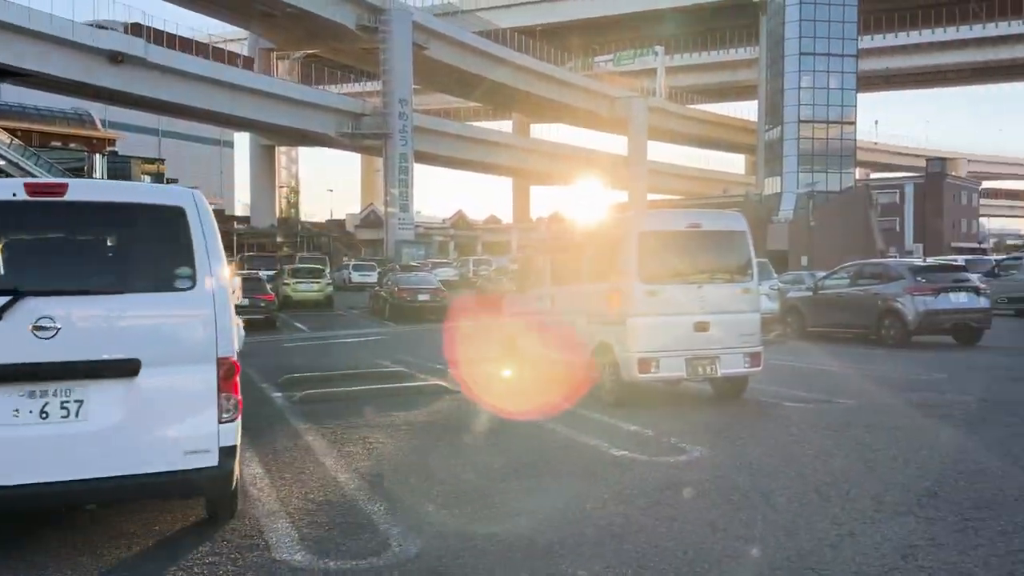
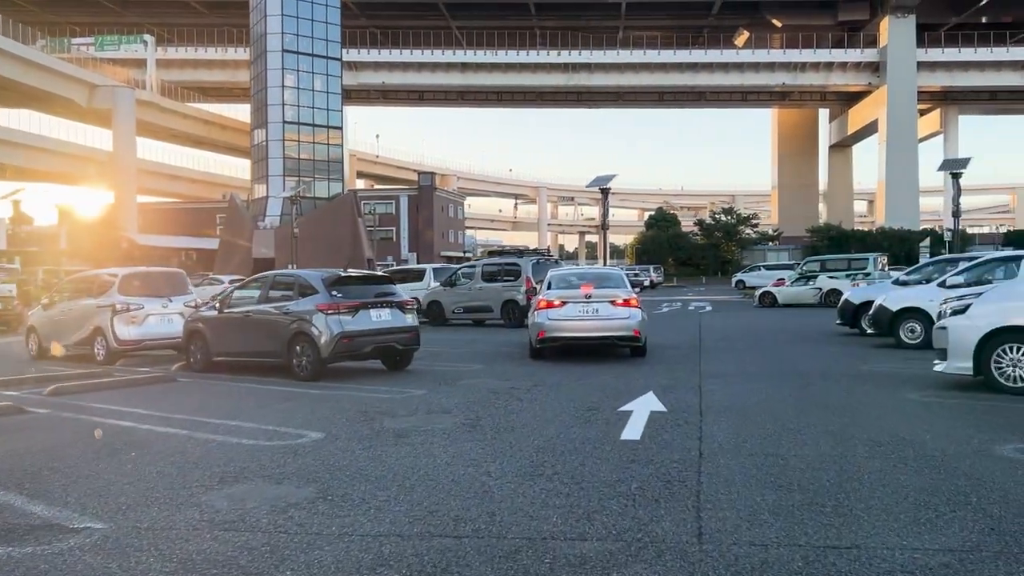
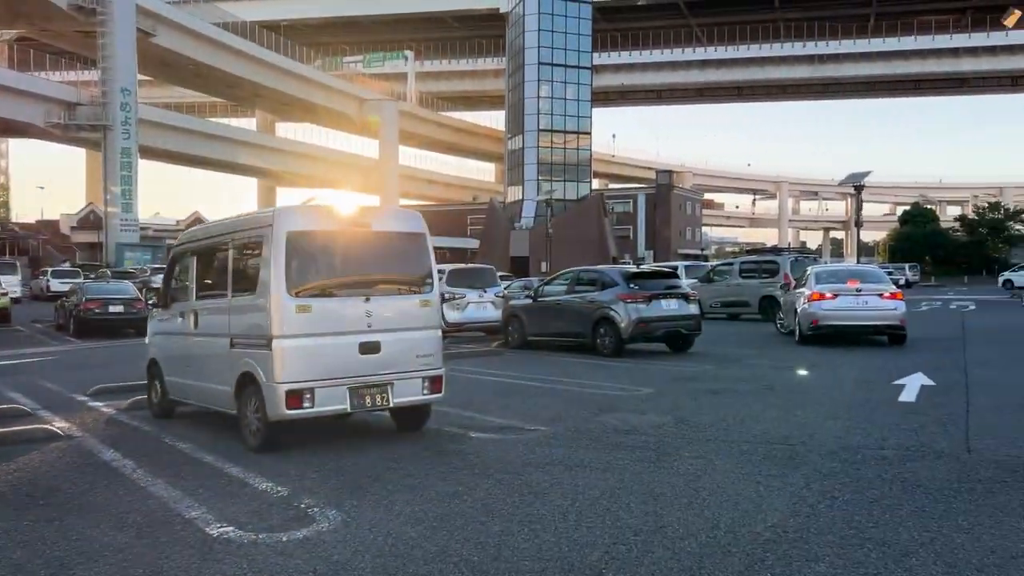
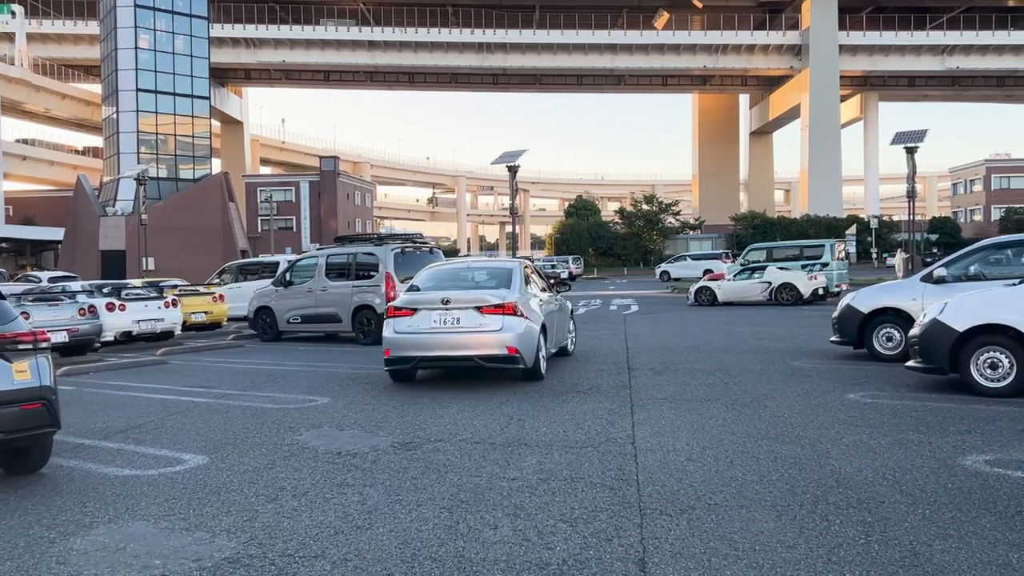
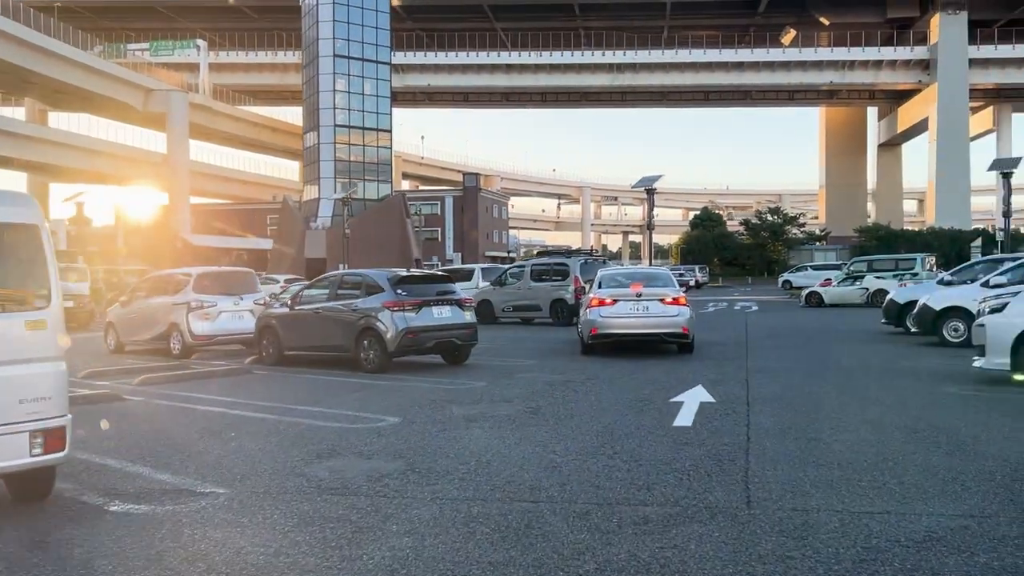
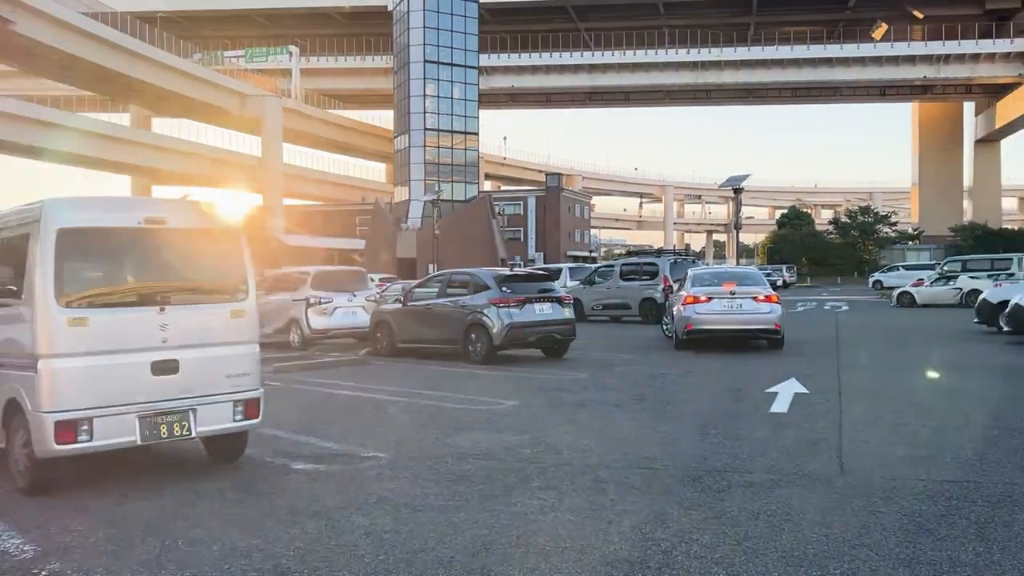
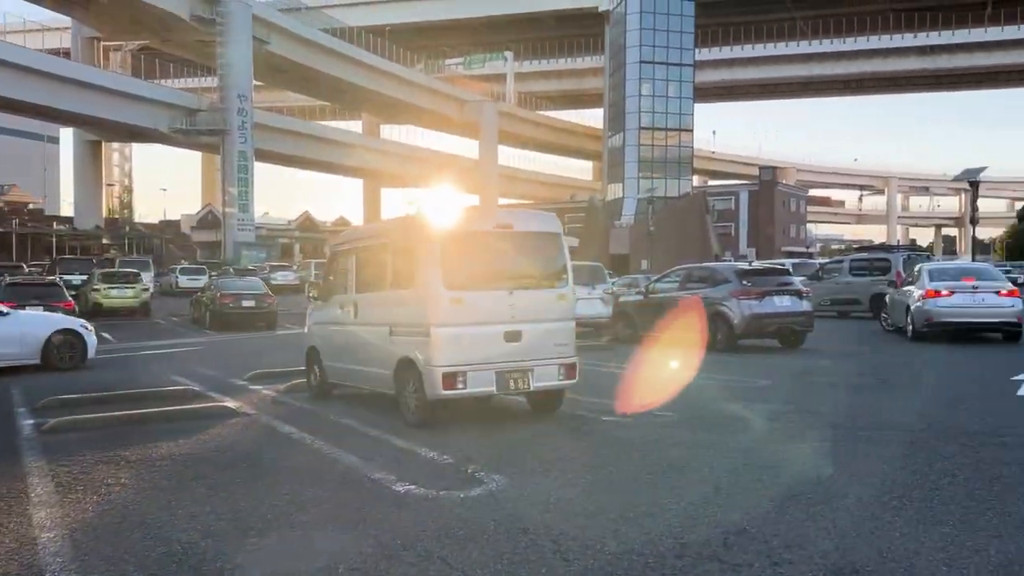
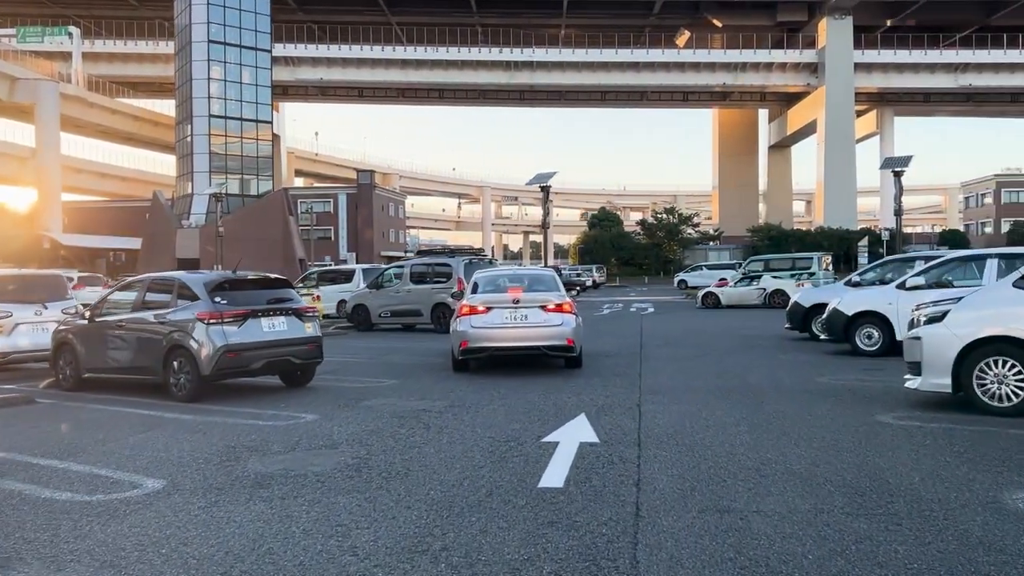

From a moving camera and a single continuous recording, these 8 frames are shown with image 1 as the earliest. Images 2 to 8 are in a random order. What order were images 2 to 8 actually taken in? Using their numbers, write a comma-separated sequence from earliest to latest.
7, 3, 6, 5, 2, 8, 4
